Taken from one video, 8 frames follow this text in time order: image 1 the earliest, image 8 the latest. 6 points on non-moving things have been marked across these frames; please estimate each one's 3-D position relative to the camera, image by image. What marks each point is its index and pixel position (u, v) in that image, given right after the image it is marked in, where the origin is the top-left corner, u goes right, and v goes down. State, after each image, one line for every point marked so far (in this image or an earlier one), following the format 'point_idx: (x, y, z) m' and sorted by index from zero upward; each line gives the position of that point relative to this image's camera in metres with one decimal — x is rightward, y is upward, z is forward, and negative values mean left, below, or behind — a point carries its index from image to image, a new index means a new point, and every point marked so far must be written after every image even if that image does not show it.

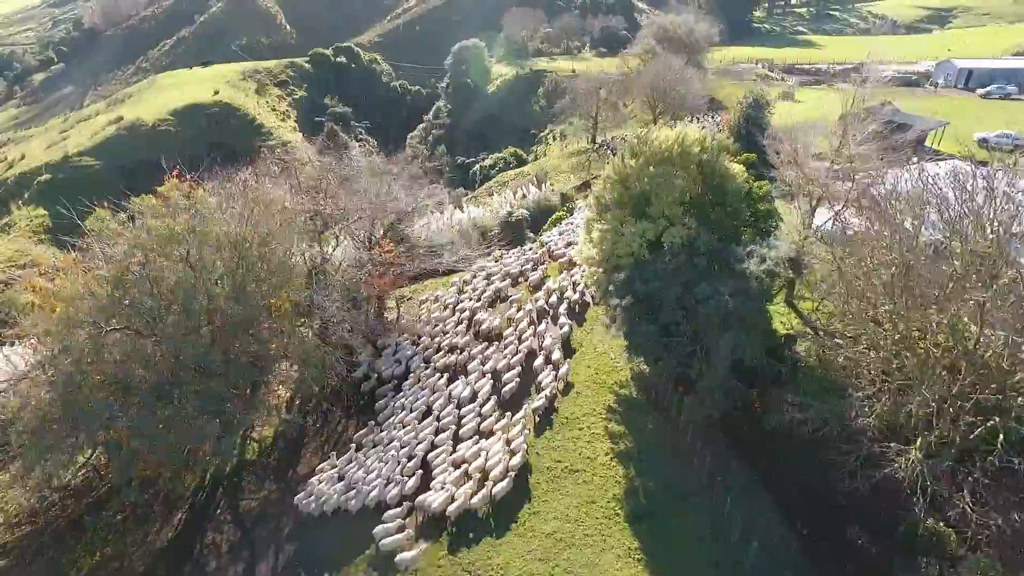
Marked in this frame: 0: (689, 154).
0: (+5.3, +3.9, +18.3) m
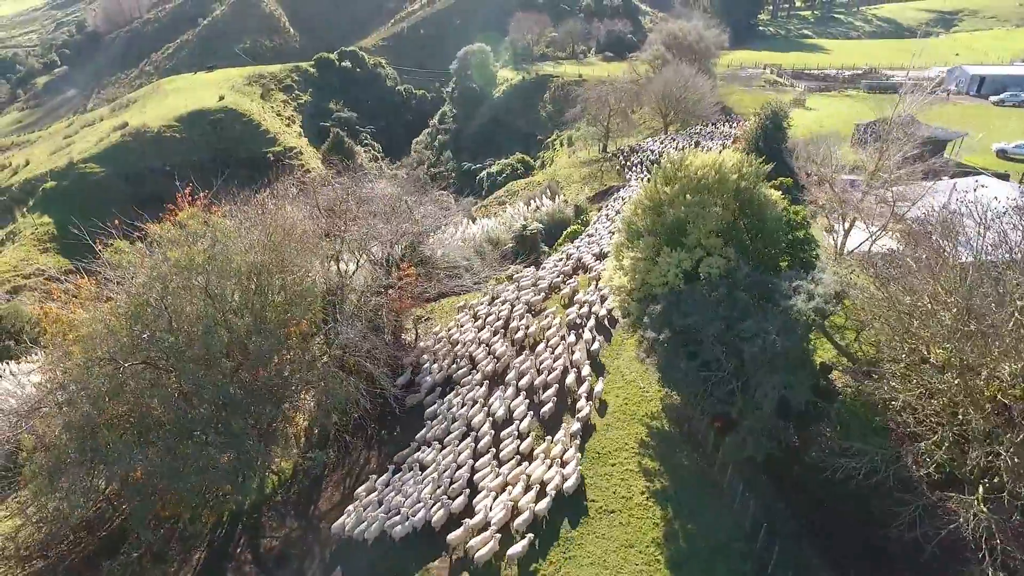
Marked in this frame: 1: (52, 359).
0: (+6.2, +3.0, +17.6) m
1: (-12.6, -2.0, +16.9) m
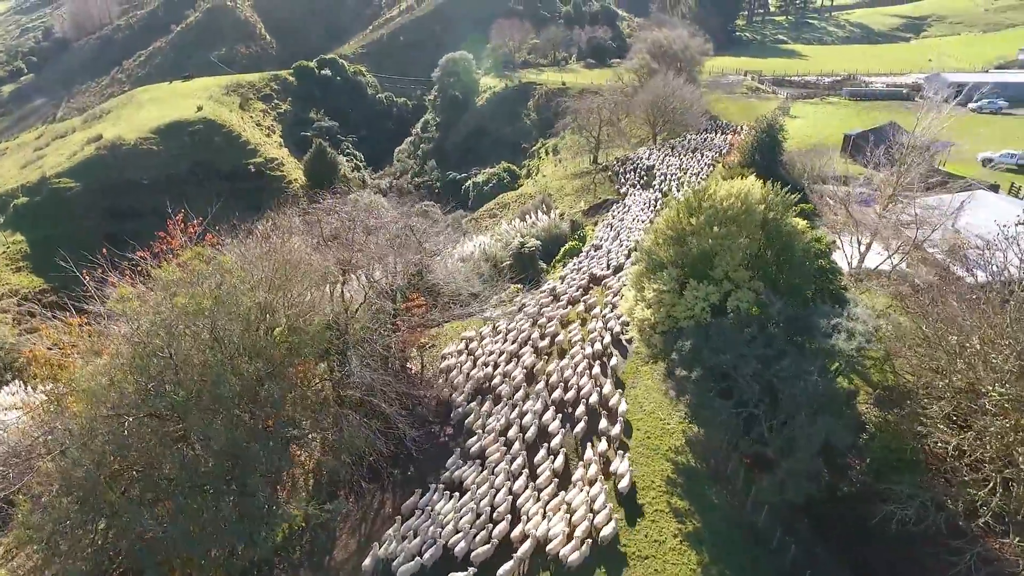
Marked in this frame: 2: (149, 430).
0: (+6.8, +2.1, +17.2) m
1: (-11.9, -3.2, +15.8) m
2: (-8.7, -3.4, +14.9) m
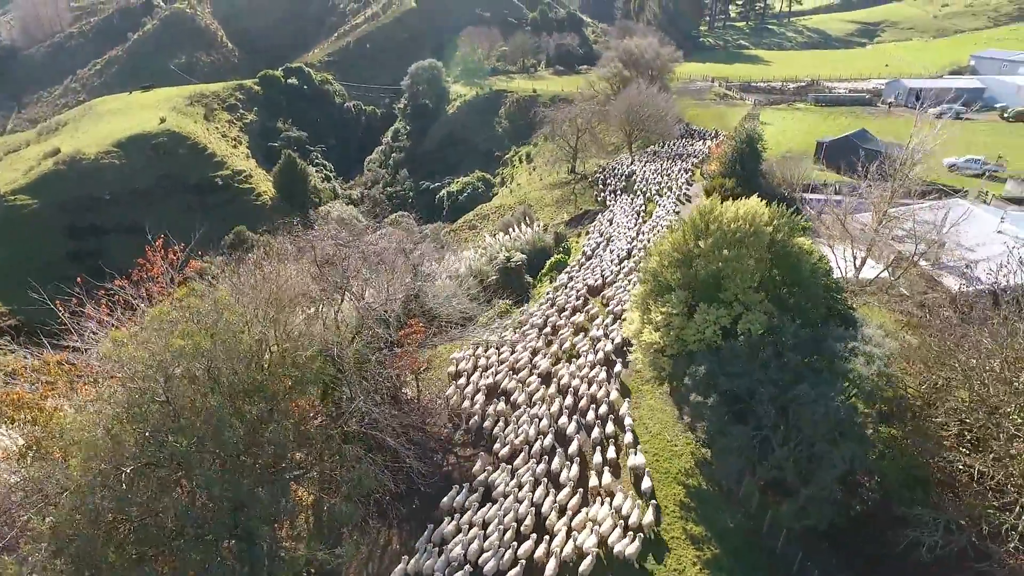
0: (+7.0, +1.5, +17.2) m
1: (-11.5, -4.2, +14.8) m
2: (-8.3, -4.4, +14.1) m
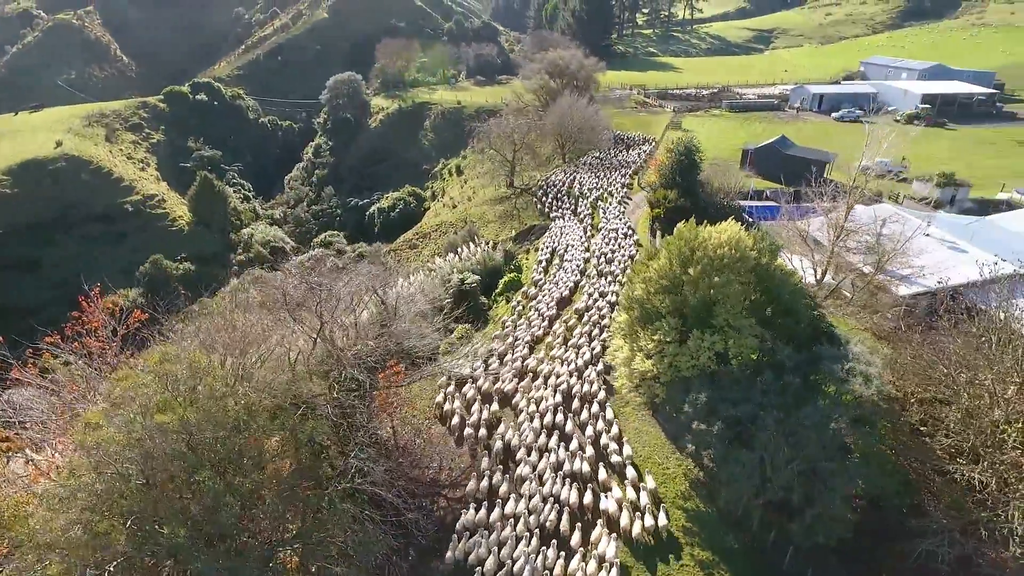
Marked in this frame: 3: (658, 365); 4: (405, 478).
0: (+6.7, +0.9, +17.6) m
1: (-11.0, -5.9, +12.9) m
2: (-7.7, -5.9, +12.6) m
3: (+4.2, -2.2, +17.8) m
4: (-3.6, -5.8, +19.0) m
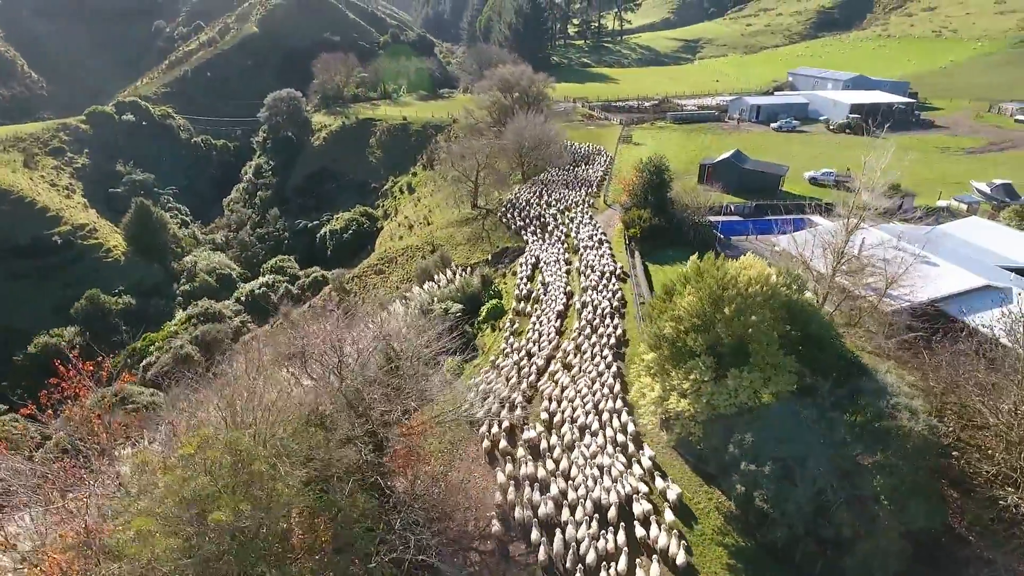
0: (+7.6, -0.2, +17.8) m
1: (-9.2, -7.7, +11.4) m
2: (-5.8, -7.5, +11.4) m
3: (+5.3, -3.4, +17.8) m
4: (-2.4, -7.4, +18.2) m
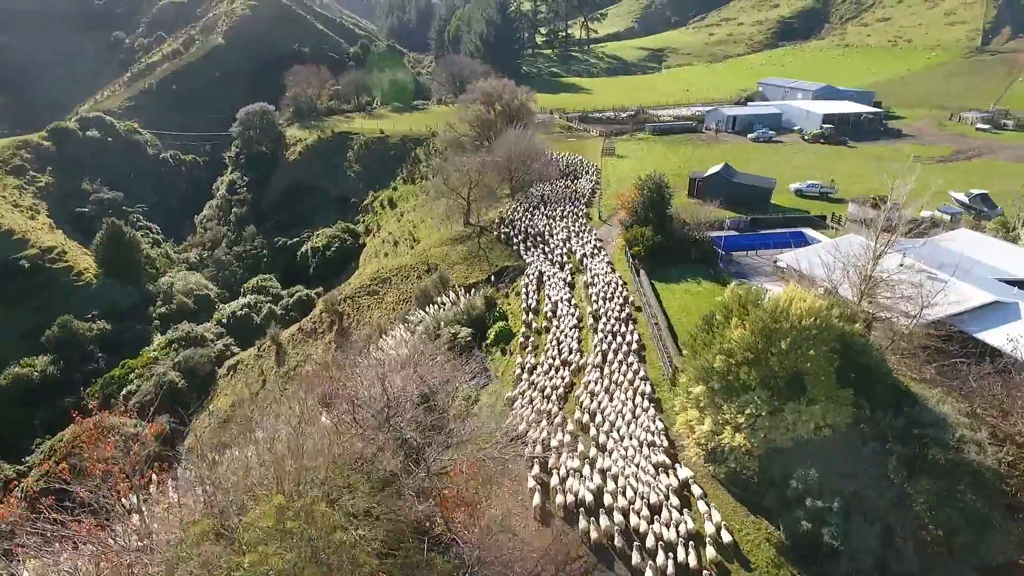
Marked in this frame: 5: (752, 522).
0: (+9.1, -1.1, +17.9) m
1: (-7.1, -8.9, +10.5) m
2: (-3.8, -8.6, +10.6) m
3: (+6.9, -4.3, +17.7) m
4: (-0.7, -8.5, +17.6) m
5: (+7.8, -7.6, +20.0) m
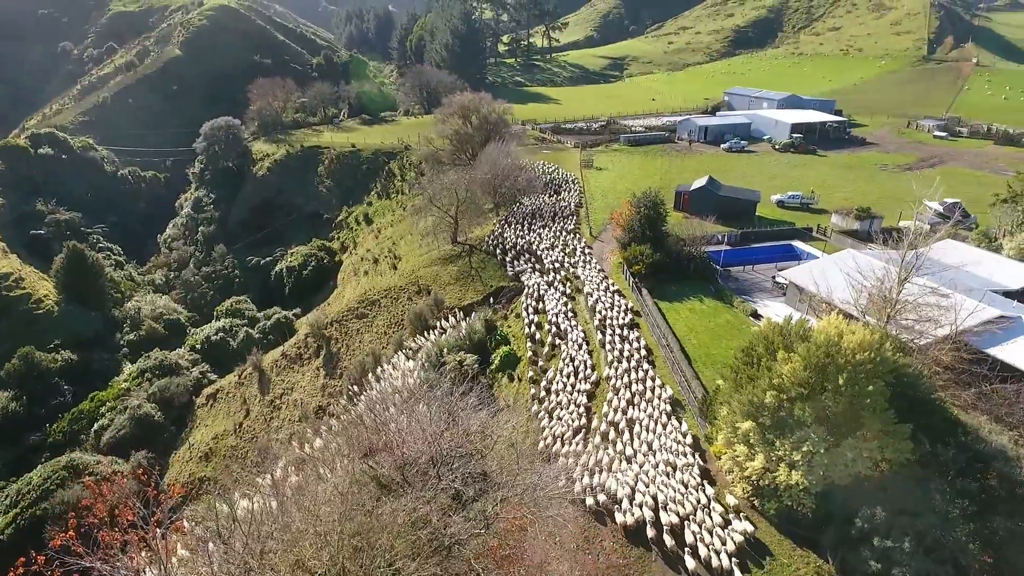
0: (+10.5, -2.0, +17.7) m
1: (-5.0, -10.2, +9.3) m
2: (-1.7, -9.8, +9.6) m
3: (+8.4, -5.3, +17.4) m
4: (+0.9, -9.7, +16.8) m
5: (+9.2, -8.6, +19.7) m
